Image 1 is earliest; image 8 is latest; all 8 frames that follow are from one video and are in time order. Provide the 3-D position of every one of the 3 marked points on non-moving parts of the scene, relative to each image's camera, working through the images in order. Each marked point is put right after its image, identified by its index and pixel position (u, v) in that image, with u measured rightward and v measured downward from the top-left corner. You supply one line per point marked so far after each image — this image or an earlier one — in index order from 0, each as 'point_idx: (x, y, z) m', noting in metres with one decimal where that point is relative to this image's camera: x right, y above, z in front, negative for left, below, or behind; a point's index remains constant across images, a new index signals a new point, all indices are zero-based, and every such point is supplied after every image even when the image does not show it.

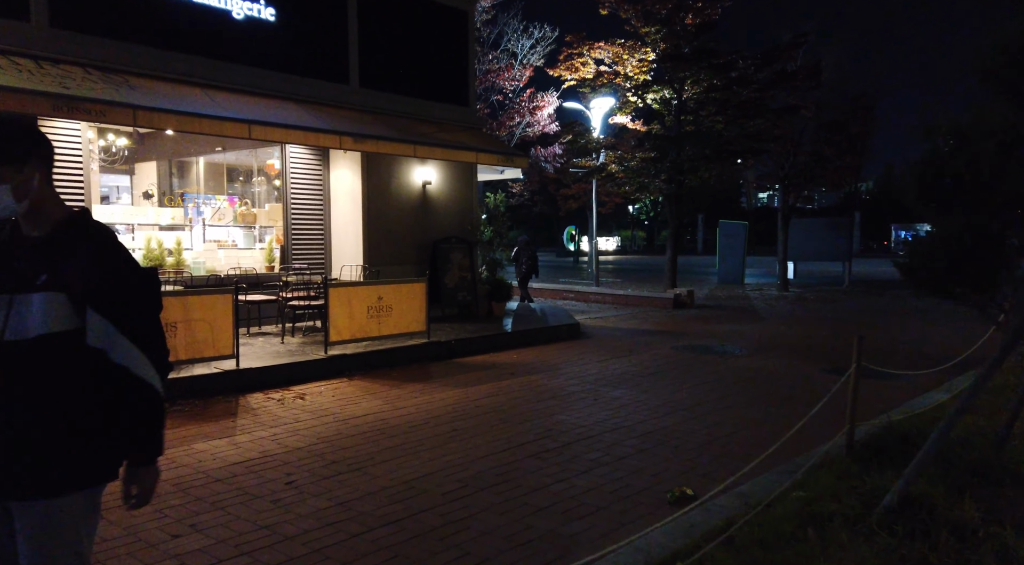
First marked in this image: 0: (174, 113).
0: (-4.1, +2.1, +9.3) m
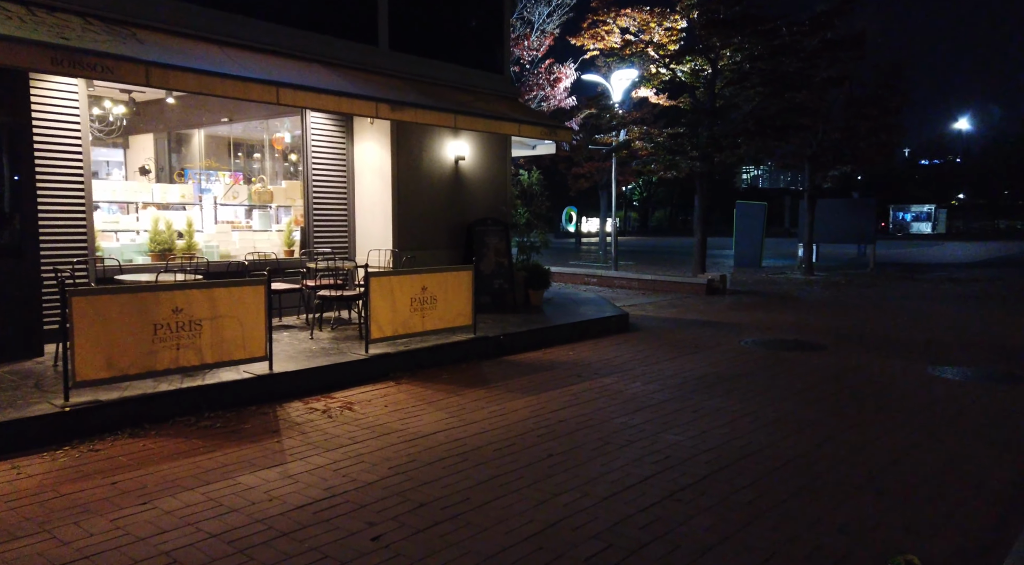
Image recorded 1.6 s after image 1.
0: (-3.4, +2.2, +7.9) m
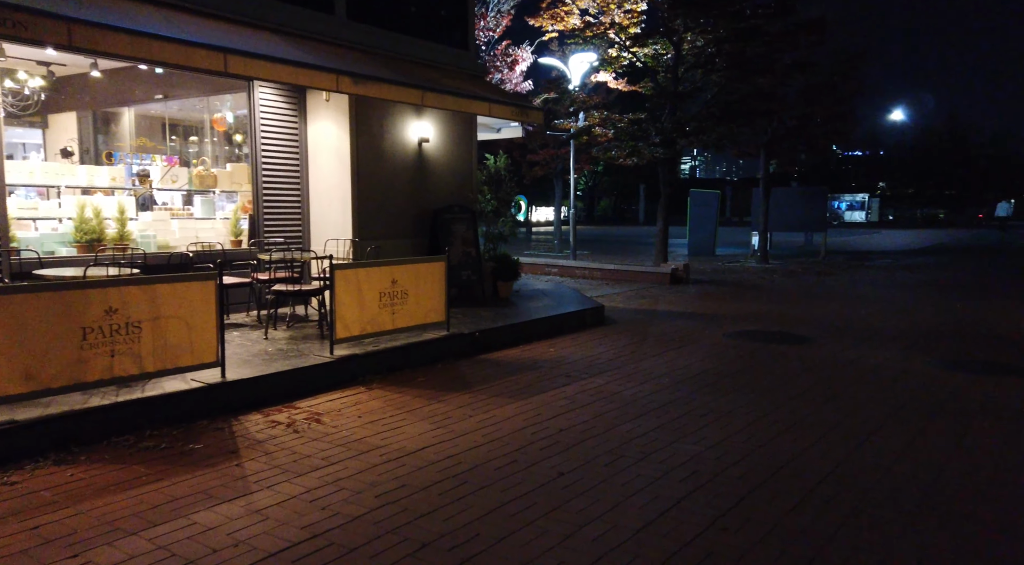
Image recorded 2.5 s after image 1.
0: (-3.5, +2.3, +6.8) m
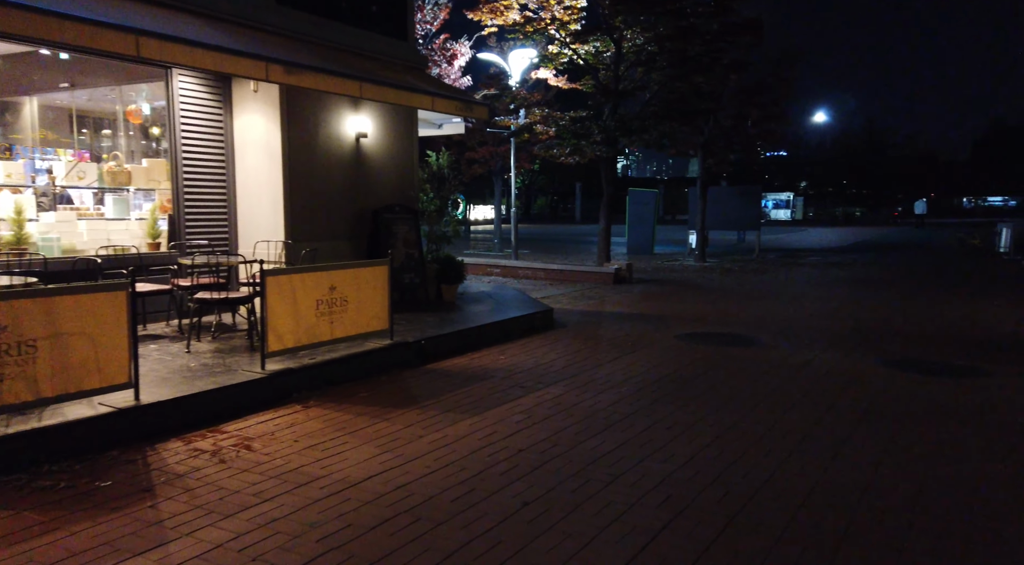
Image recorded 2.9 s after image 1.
0: (-3.9, +2.2, +5.9) m
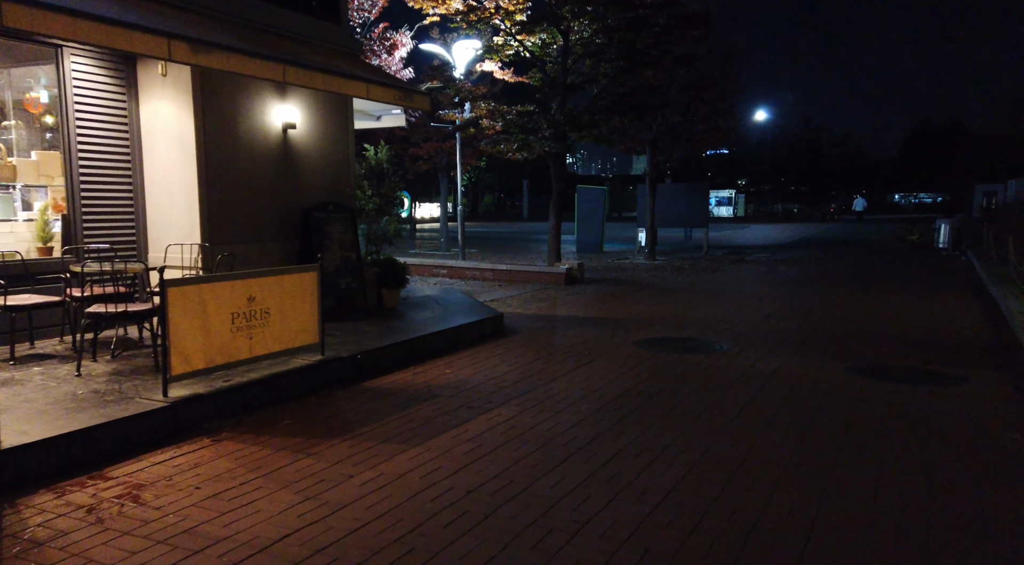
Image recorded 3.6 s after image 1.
0: (-4.3, +2.1, +4.8) m
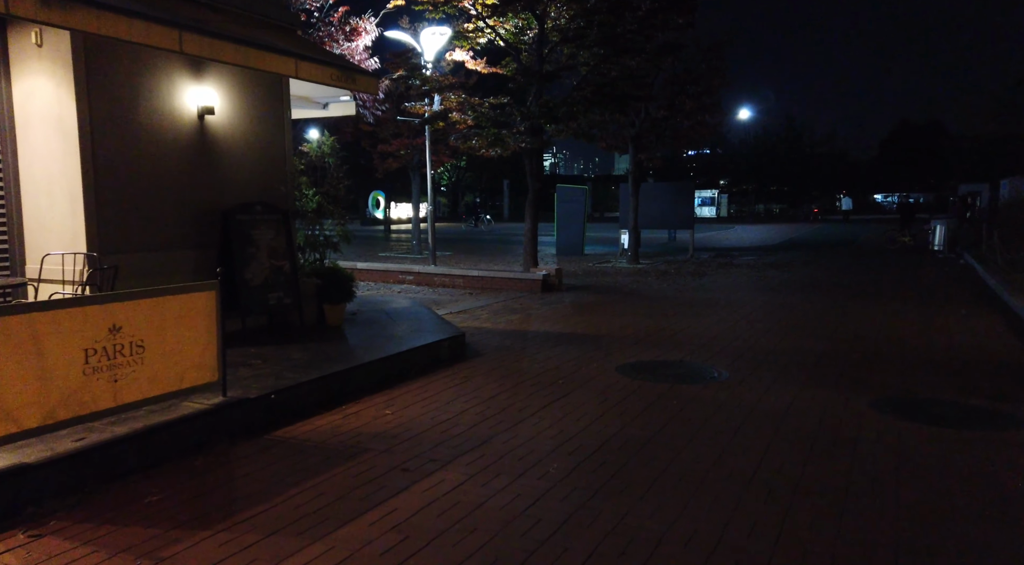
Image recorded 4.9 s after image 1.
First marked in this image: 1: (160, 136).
0: (-4.6, +1.9, +3.2) m
1: (-3.6, +1.5, +7.8) m
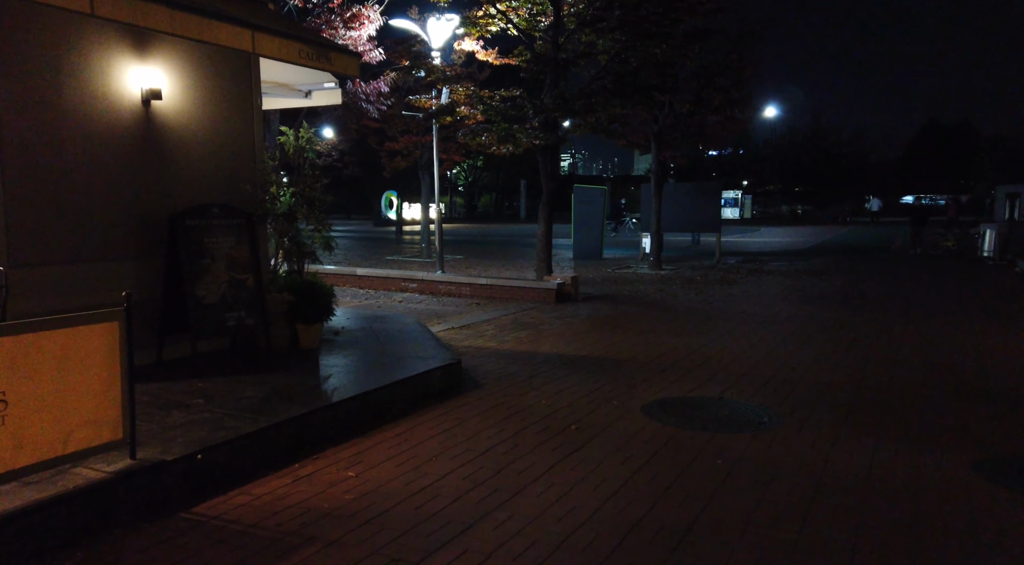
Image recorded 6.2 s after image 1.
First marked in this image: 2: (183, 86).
0: (-4.7, +1.7, +1.8) m
1: (-3.6, +1.4, +6.4) m
2: (-3.1, +1.9, +7.2) m
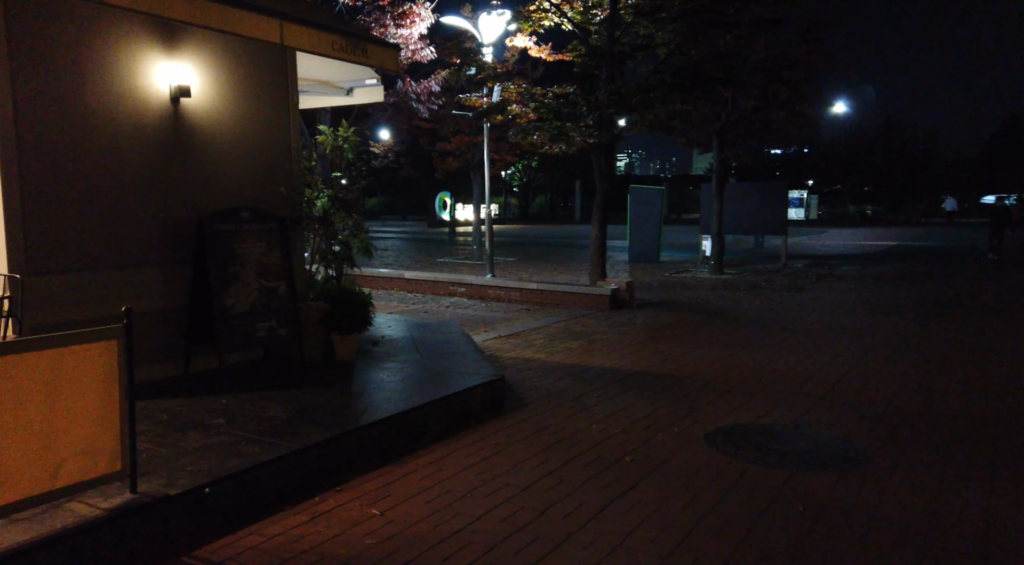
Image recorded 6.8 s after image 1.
0: (-4.6, +1.7, +1.6) m
1: (-3.2, +1.3, +6.0) m
2: (-2.7, +1.8, +6.8) m
